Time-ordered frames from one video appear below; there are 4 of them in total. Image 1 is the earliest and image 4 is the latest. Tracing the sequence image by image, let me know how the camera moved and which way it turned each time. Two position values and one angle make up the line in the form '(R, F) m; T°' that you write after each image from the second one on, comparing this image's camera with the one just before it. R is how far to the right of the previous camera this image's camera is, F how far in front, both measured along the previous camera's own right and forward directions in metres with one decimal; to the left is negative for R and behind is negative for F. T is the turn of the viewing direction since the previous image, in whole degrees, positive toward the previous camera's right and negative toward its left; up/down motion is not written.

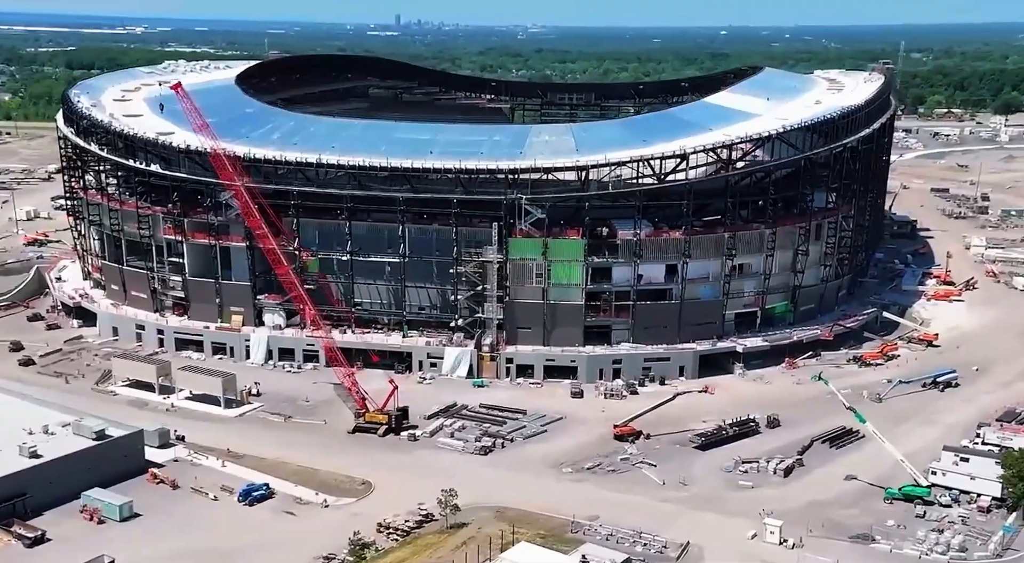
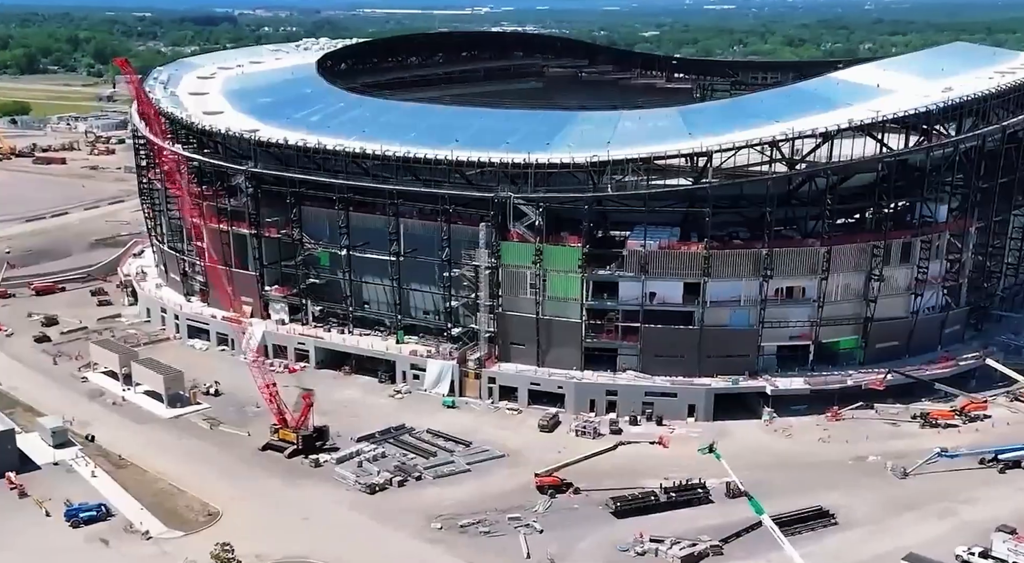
(+21.3, +13.4) m; -17°
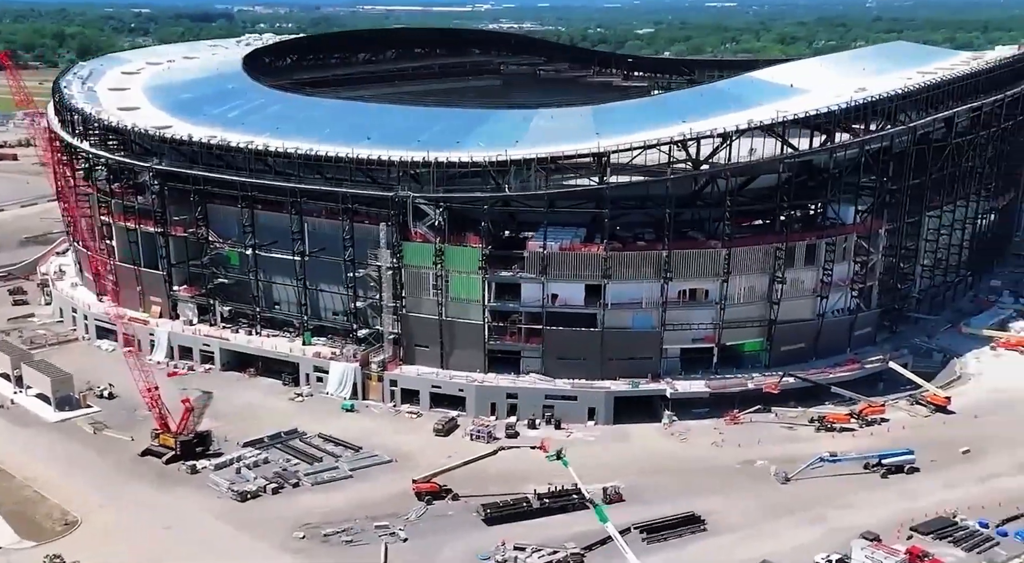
(+6.1, +0.9) m; 0°
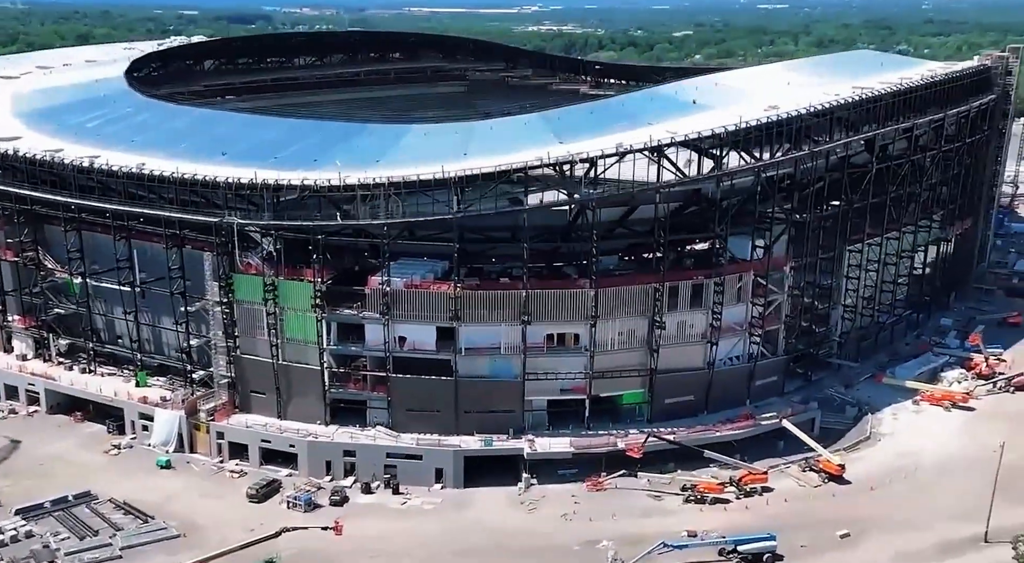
(+10.7, +9.0) m; -2°
